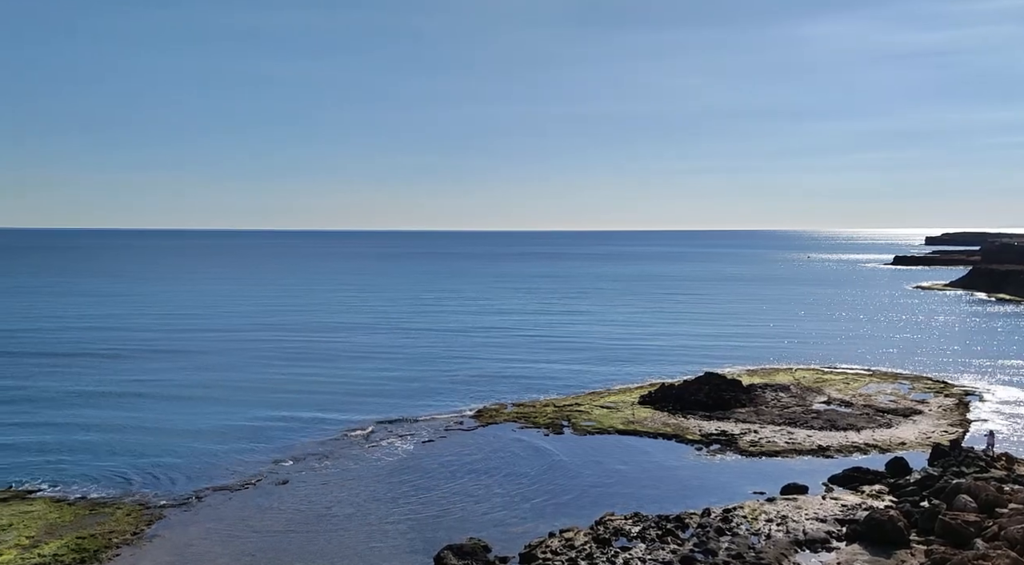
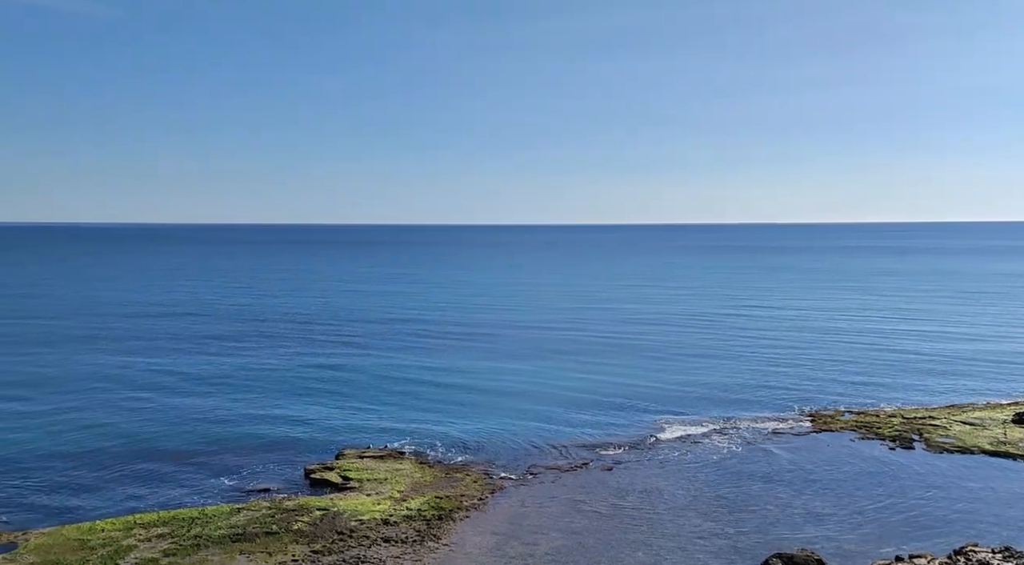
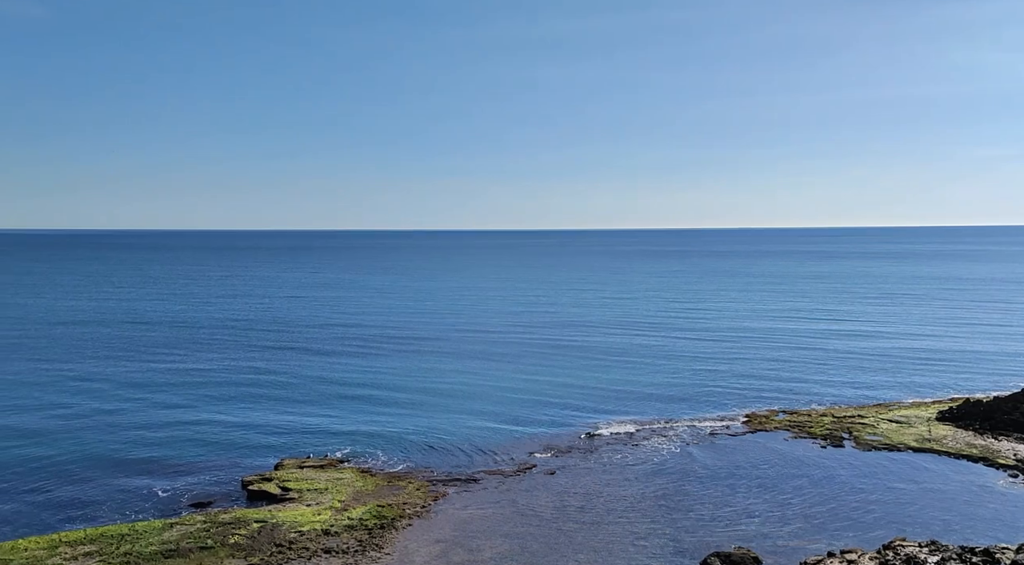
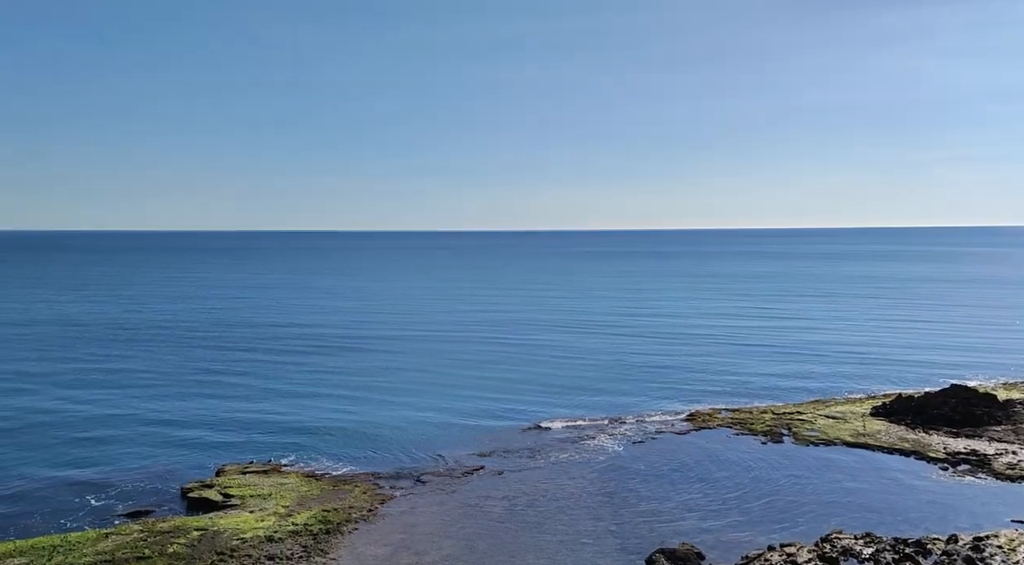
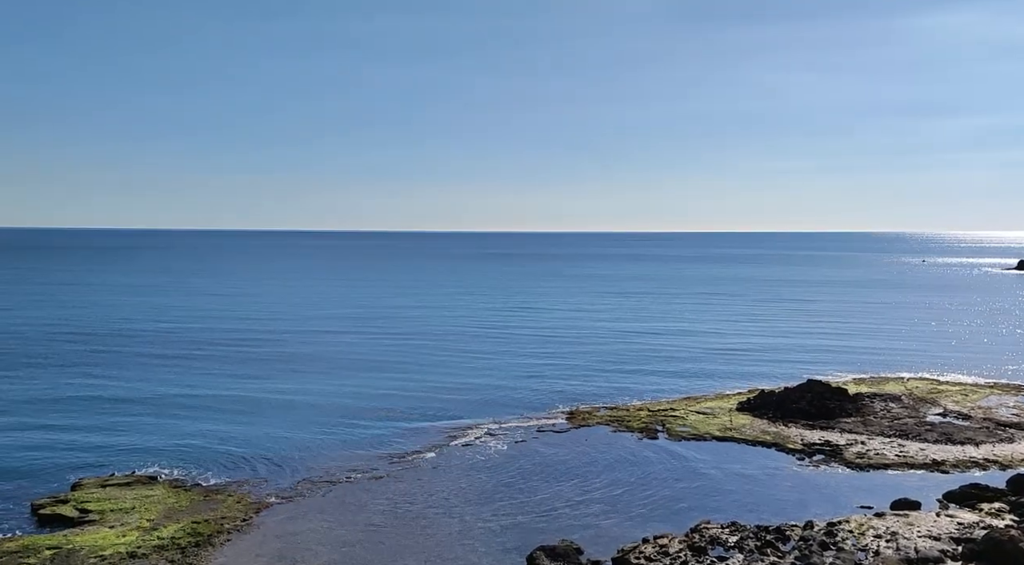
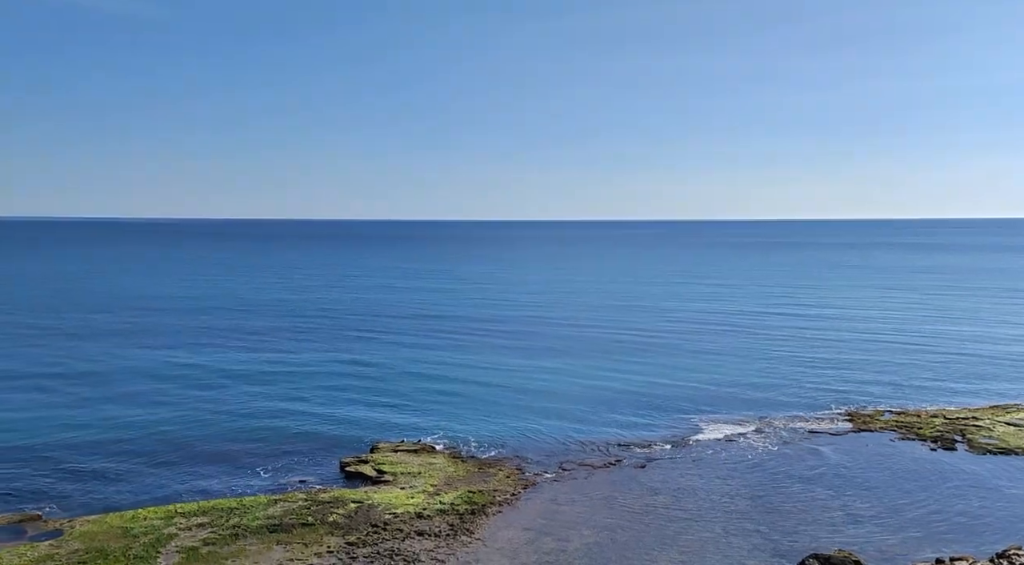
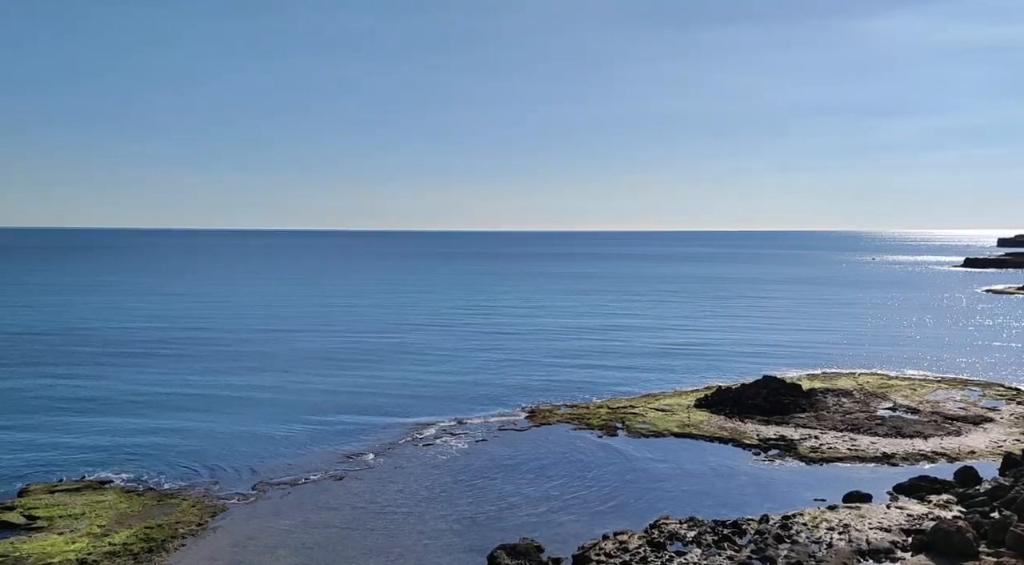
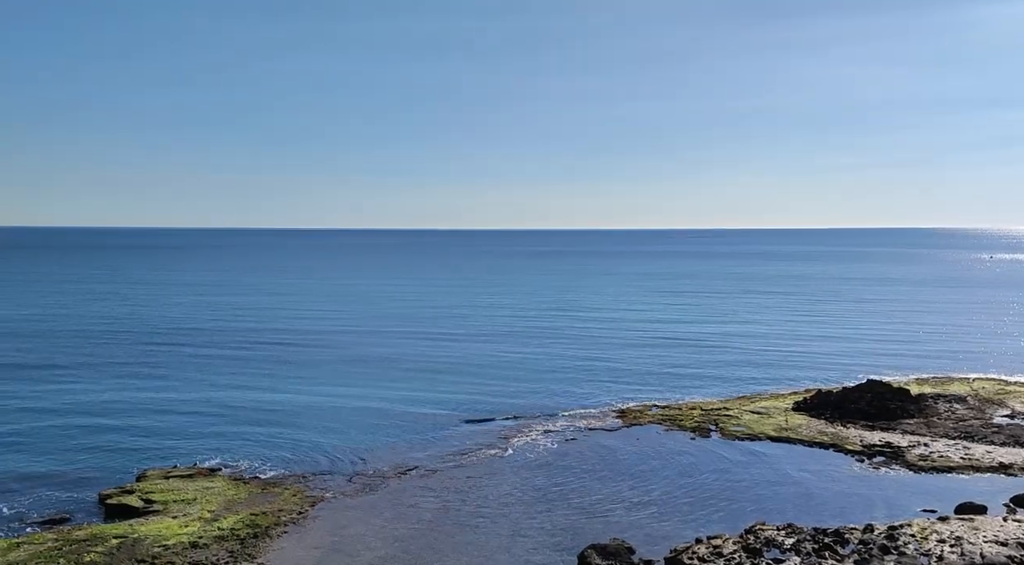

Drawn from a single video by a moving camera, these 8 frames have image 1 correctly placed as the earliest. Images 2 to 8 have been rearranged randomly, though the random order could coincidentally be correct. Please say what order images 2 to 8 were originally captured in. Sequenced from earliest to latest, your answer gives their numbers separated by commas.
7, 5, 8, 4, 3, 2, 6
